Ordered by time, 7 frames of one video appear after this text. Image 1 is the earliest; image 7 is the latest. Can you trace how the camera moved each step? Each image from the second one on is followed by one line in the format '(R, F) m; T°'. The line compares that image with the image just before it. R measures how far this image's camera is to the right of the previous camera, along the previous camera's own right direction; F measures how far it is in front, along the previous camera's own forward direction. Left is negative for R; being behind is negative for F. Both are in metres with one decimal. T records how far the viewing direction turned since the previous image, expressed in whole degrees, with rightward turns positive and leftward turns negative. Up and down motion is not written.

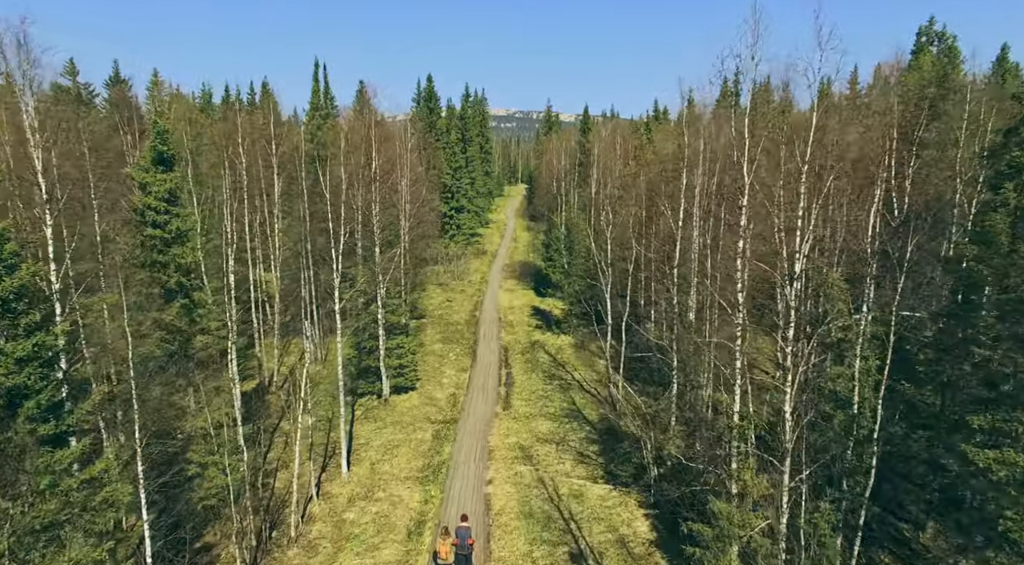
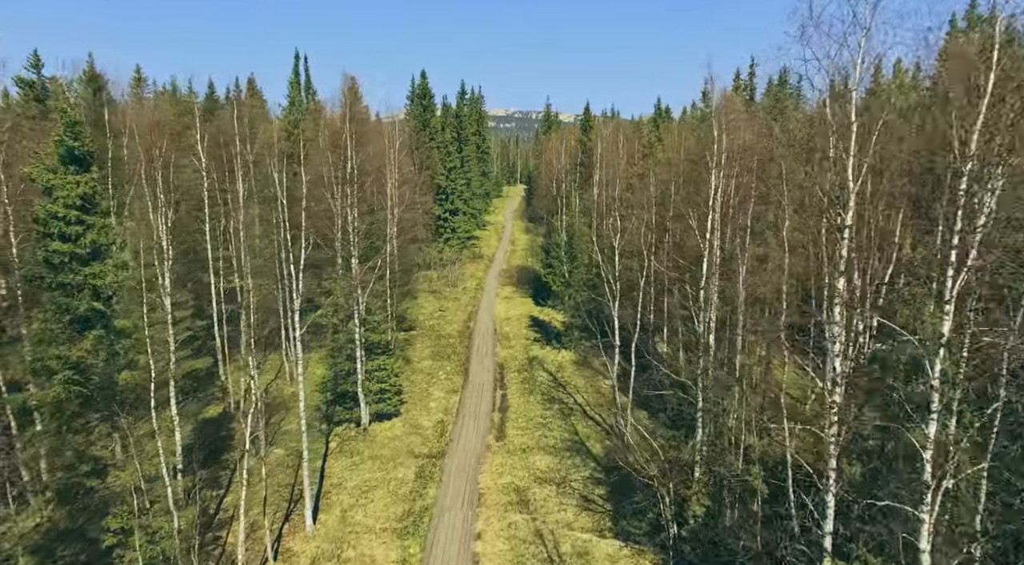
(+0.2, +5.1) m; 0°
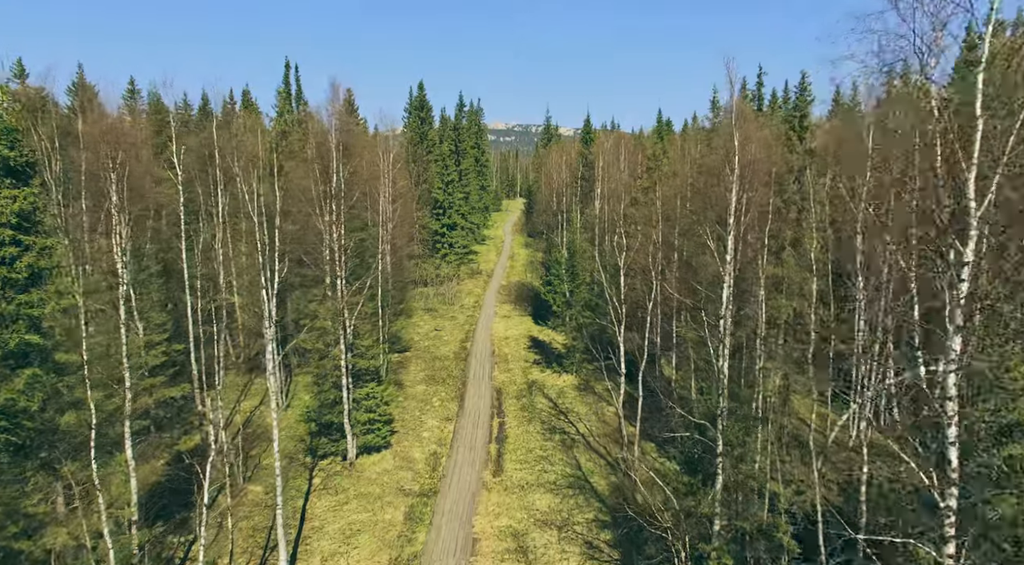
(+0.1, +2.8) m; 0°
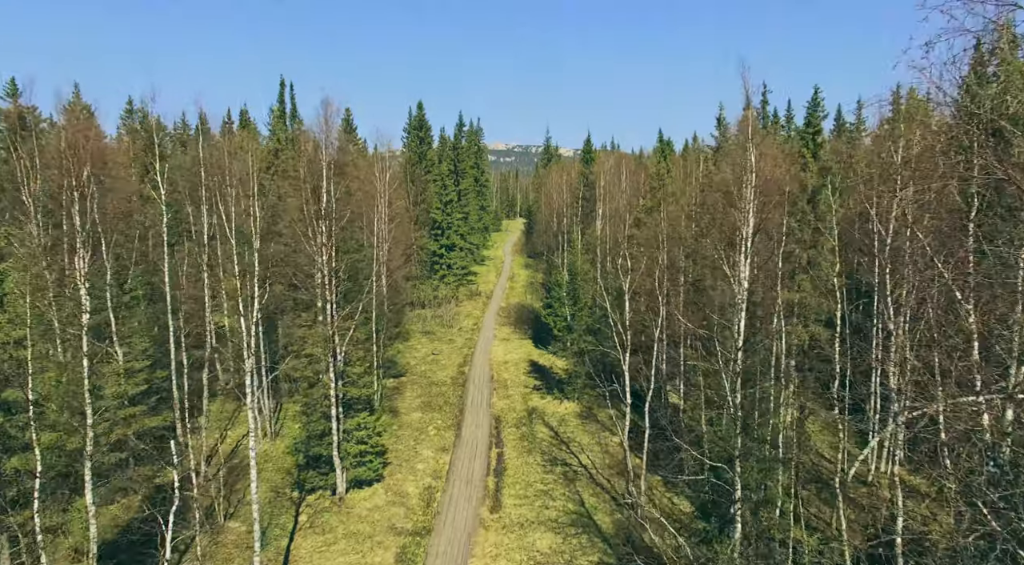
(+0.1, +1.9) m; 0°
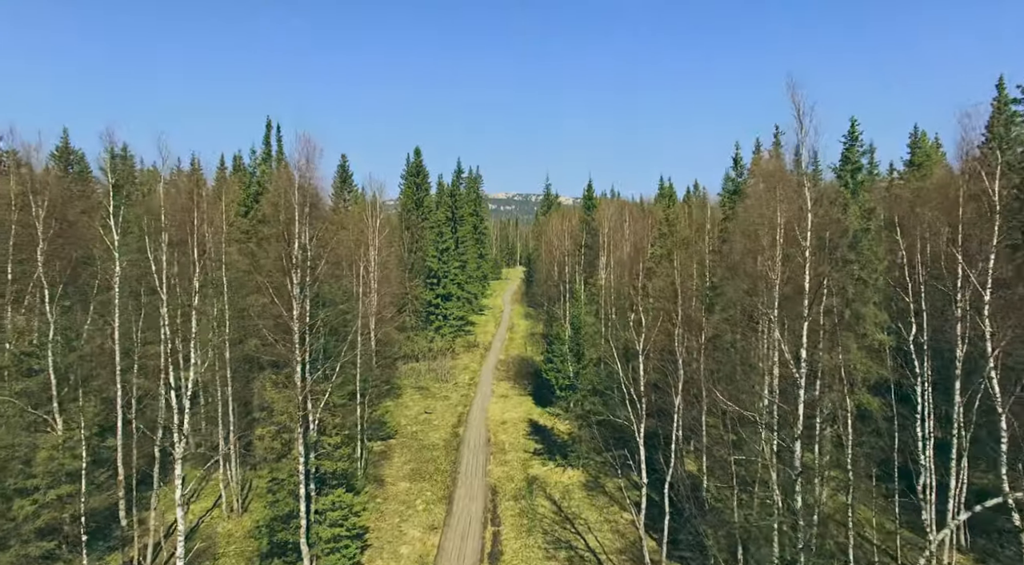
(+0.1, +4.5) m; 0°
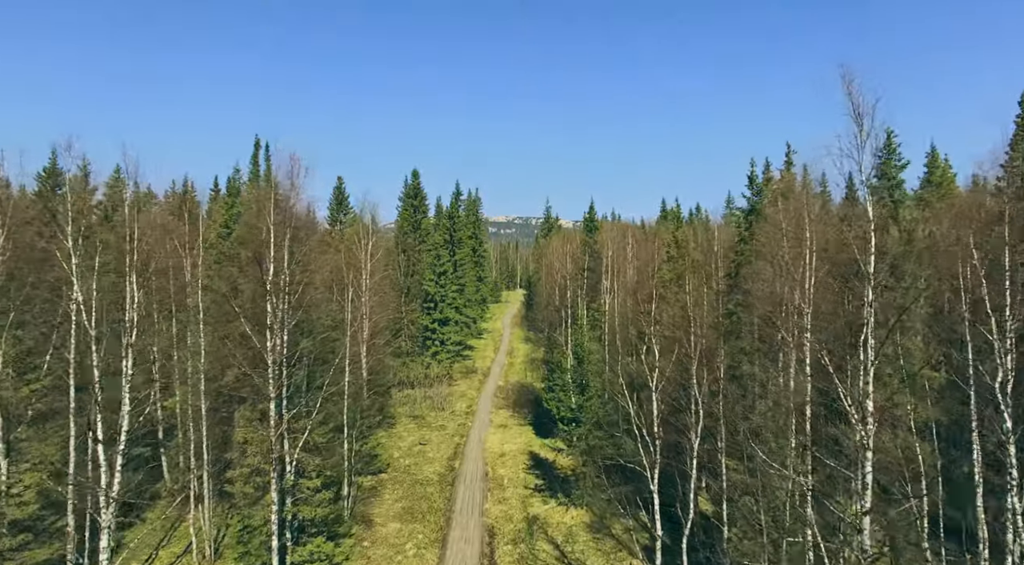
(+0.1, +2.9) m; 0°
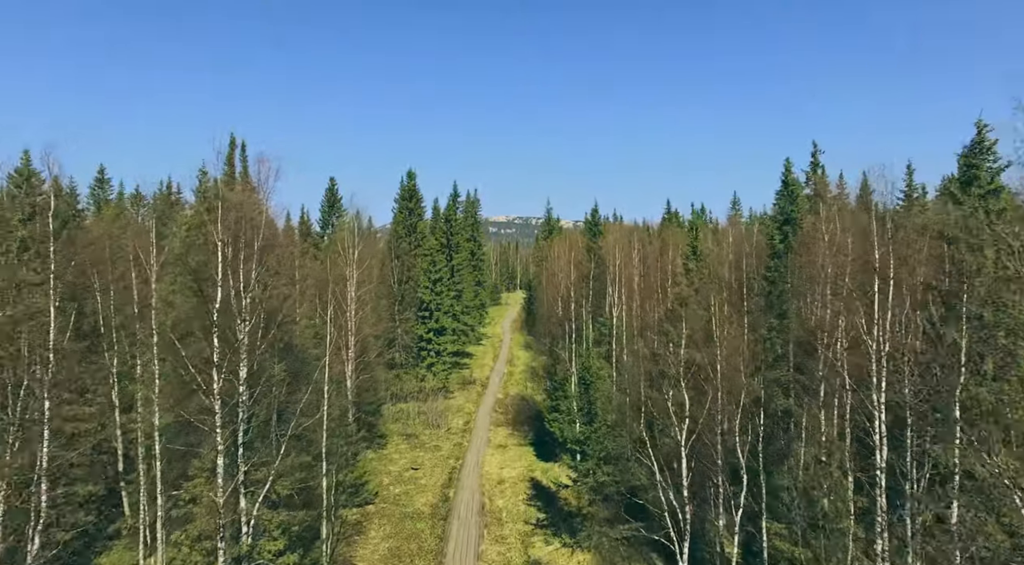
(+0.1, +4.7) m; 0°
